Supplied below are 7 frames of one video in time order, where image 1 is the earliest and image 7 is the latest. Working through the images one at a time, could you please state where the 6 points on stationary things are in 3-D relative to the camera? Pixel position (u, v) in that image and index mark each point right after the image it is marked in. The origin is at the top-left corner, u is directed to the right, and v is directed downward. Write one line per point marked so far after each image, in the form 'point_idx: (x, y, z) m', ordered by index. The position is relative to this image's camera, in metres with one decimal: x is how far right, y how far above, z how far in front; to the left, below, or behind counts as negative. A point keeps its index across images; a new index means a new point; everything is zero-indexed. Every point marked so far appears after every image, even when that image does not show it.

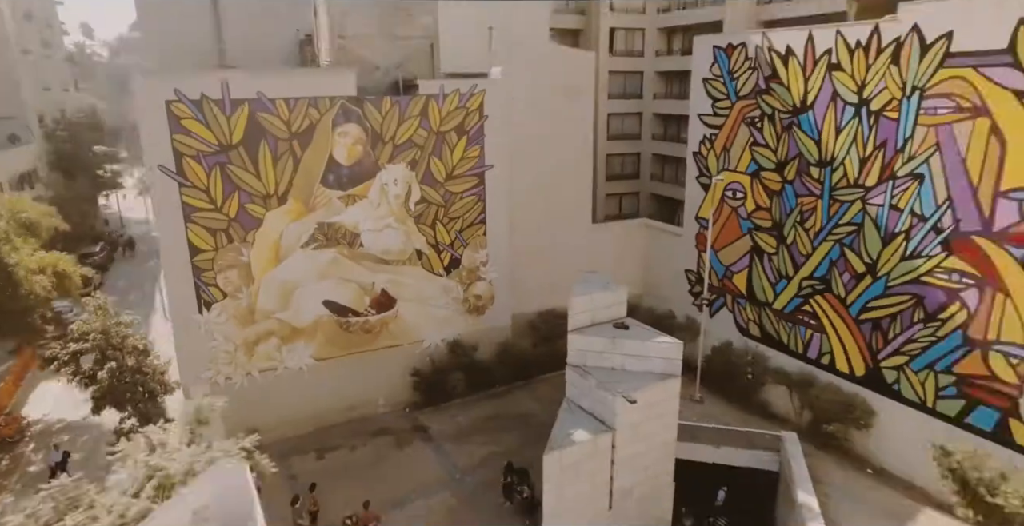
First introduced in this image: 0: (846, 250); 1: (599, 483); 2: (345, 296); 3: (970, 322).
0: (+9.5, +0.4, +17.7) m
1: (+1.8, -5.0, +13.8) m
2: (-5.2, -1.0, +19.8) m
3: (+11.0, -1.4, +15.2) m
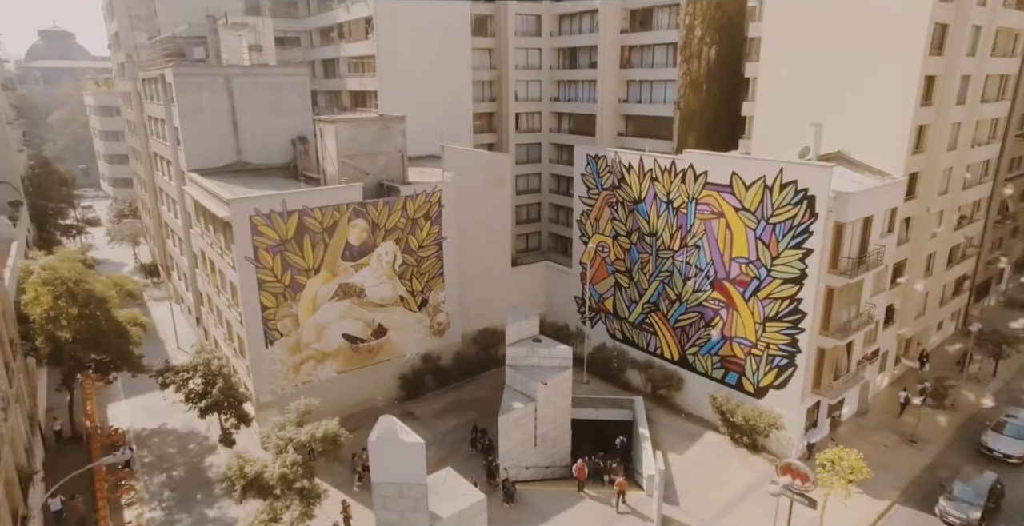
0: (+7.4, -1.1, +30.1) m
1: (+0.6, -6.8, +25.0) m
2: (-7.4, -3.1, +29.9) m
3: (+9.4, -2.8, +27.9) m
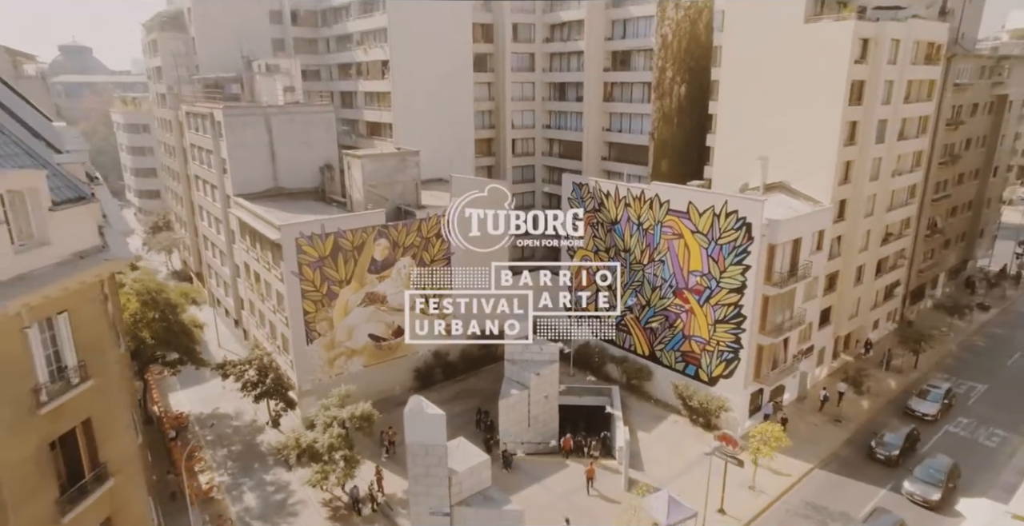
0: (+7.2, -1.8, +36.1) m
1: (+0.5, -7.5, +31.0) m
2: (-7.6, -3.8, +35.9) m
3: (+9.2, -3.4, +33.9) m
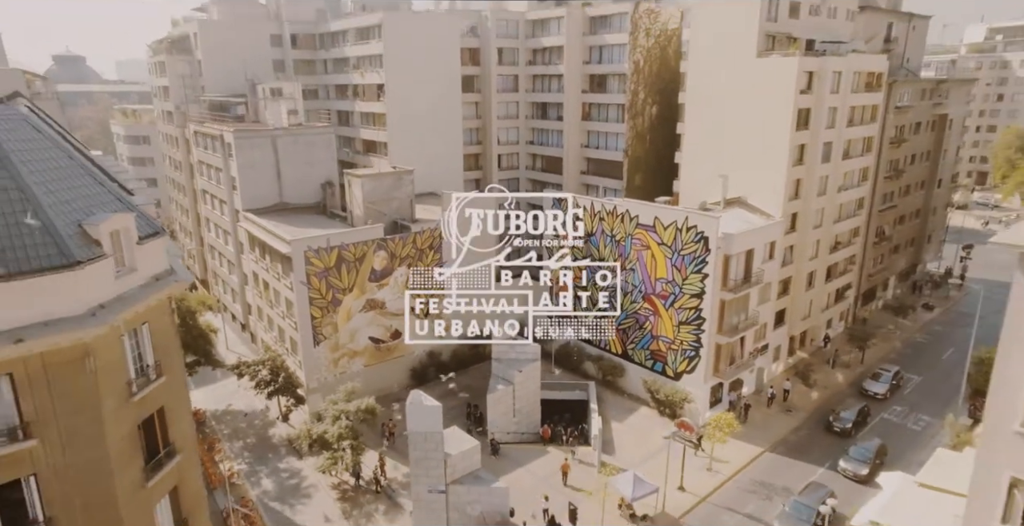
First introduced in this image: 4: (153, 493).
0: (+6.3, -2.3, +40.2) m
1: (-0.2, -8.0, +34.9) m
2: (-8.4, -4.4, +39.6) m
3: (+8.4, -3.9, +38.0) m
4: (-9.9, -6.3, +17.4) m
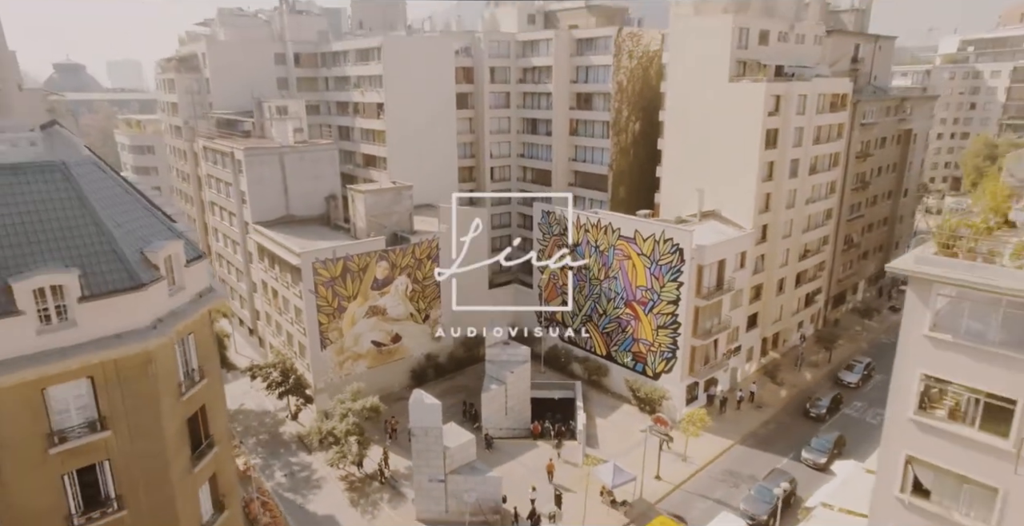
0: (+5.8, -2.8, +43.4) m
1: (-0.7, -8.6, +38.1) m
2: (-8.9, -5.0, +42.7) m
3: (+7.9, -4.5, +41.2) m
4: (-10.2, -6.9, +20.4) m
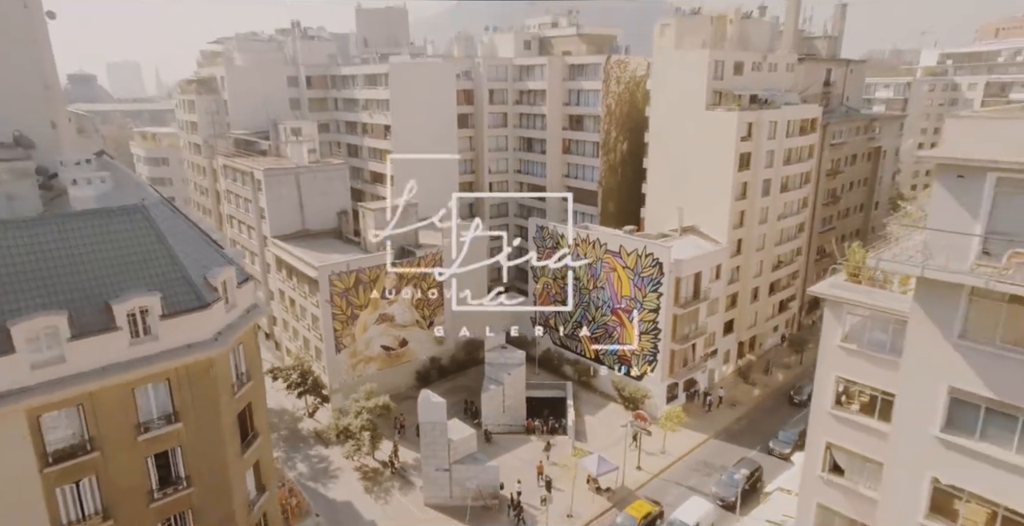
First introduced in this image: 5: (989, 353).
0: (+5.6, -3.7, +47.6) m
1: (-0.9, -9.4, +42.2) m
2: (-9.2, -5.8, +46.8) m
3: (+7.7, -5.3, +45.4) m
4: (-10.3, -7.8, +24.5) m
5: (+10.9, -2.1, +14.4) m
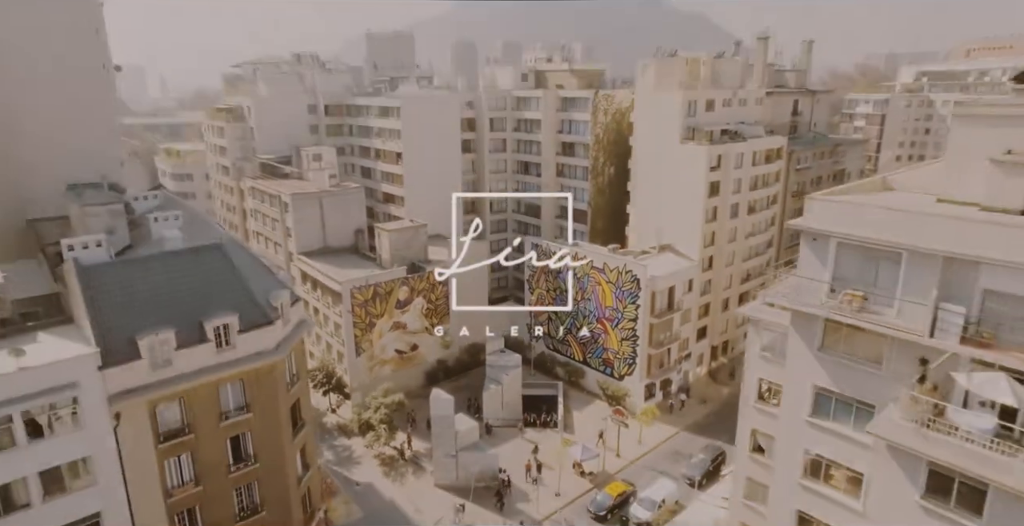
0: (+5.4, -4.8, +53.9) m
1: (-1.1, -10.6, +48.6) m
2: (-9.4, -7.0, +53.2) m
3: (+7.5, -6.5, +51.7) m
4: (-10.5, -8.9, +30.9) m
5: (+10.7, -3.2, +20.7) m
